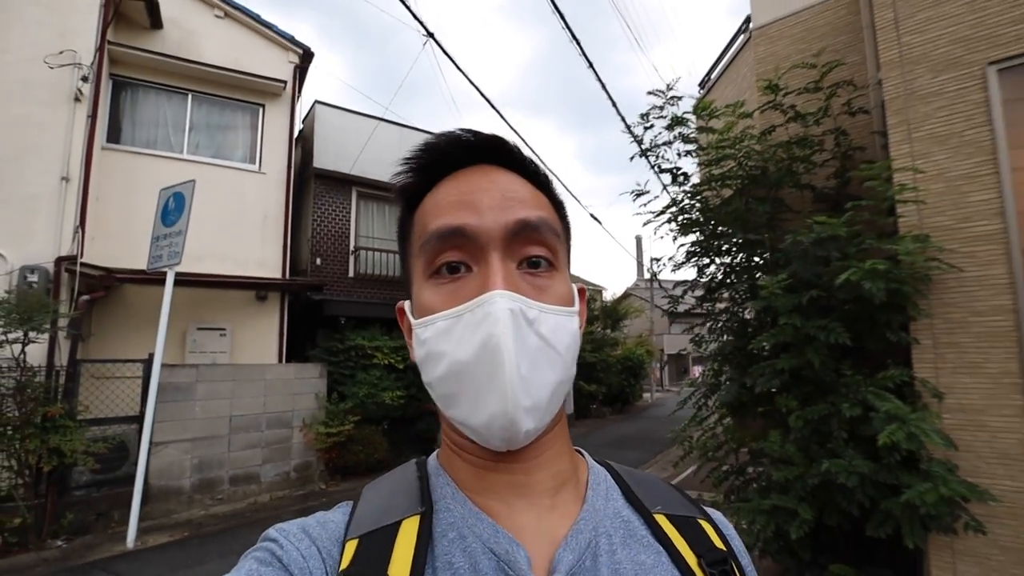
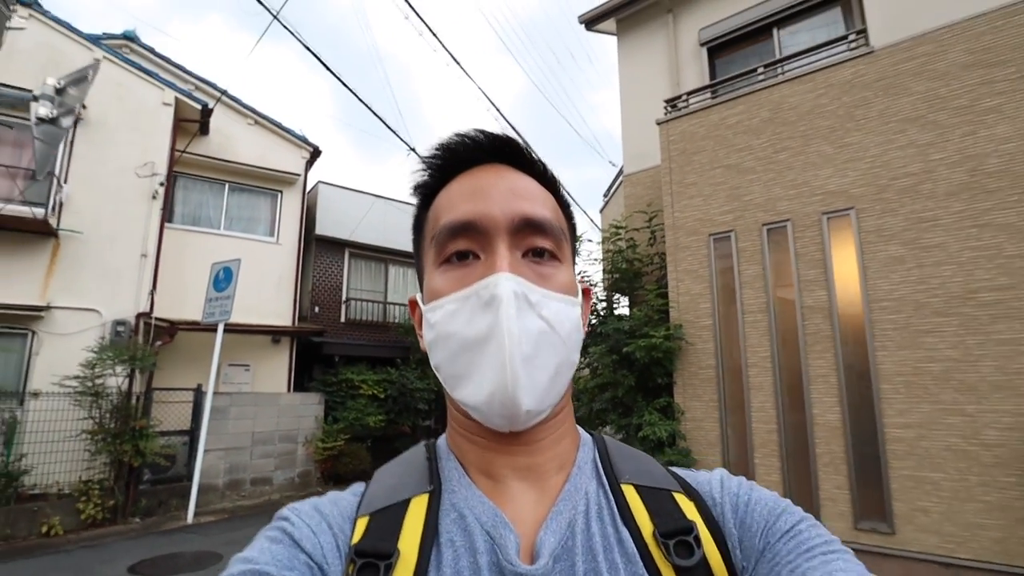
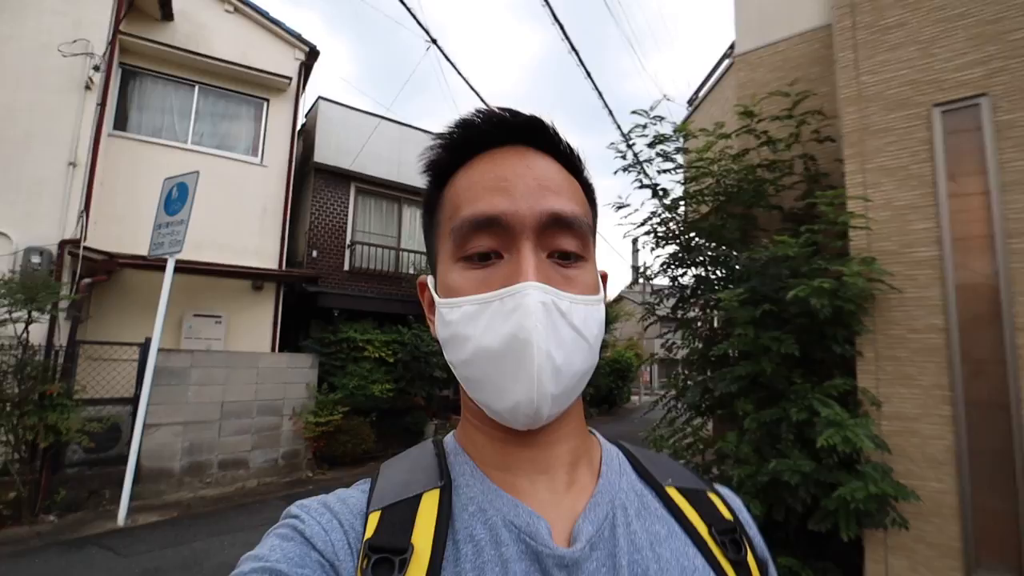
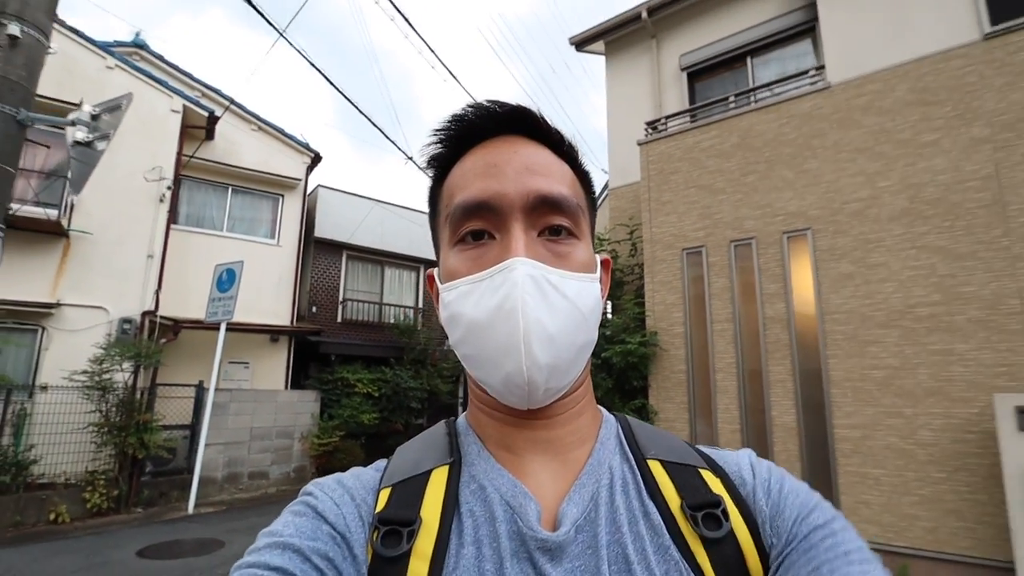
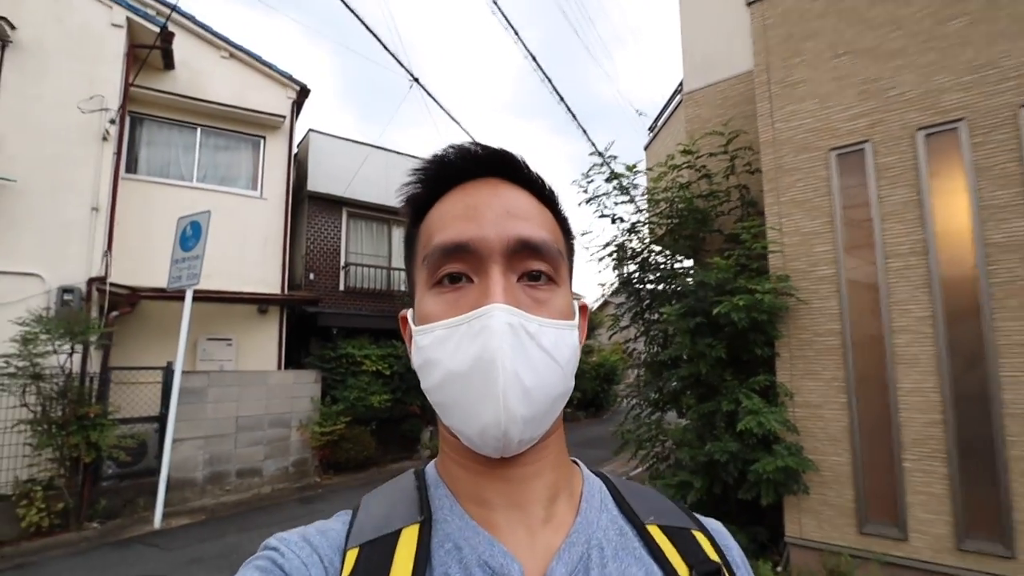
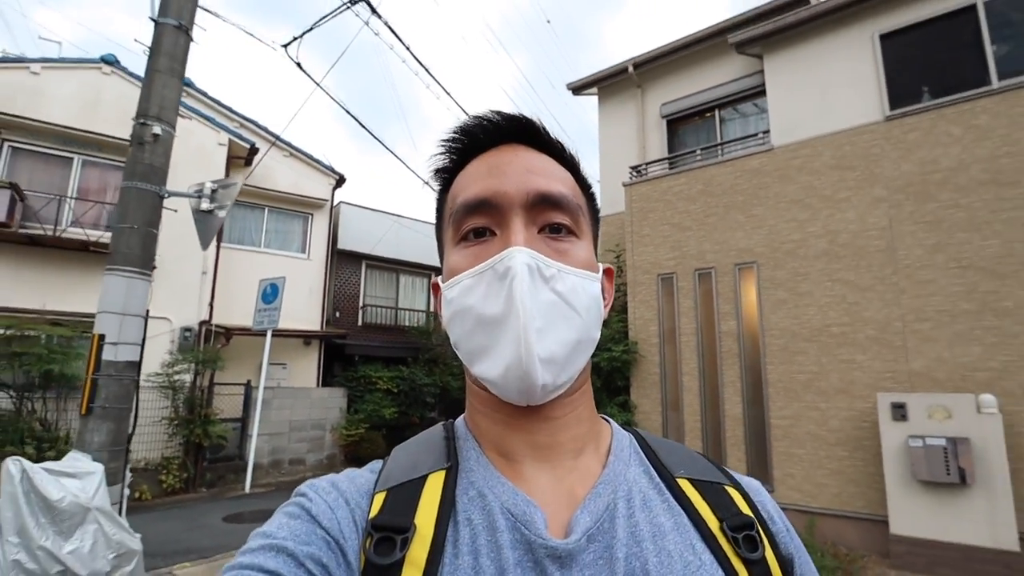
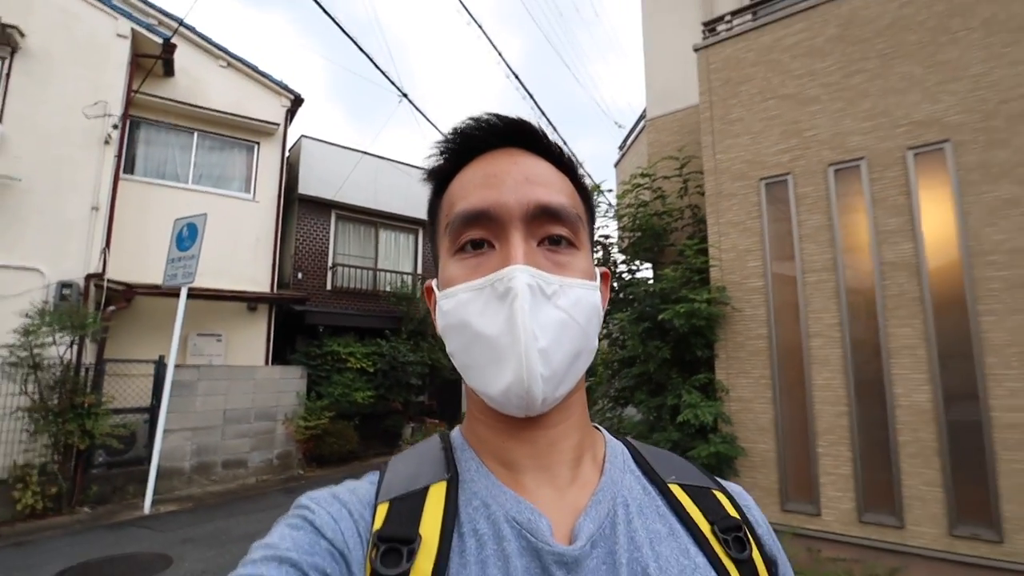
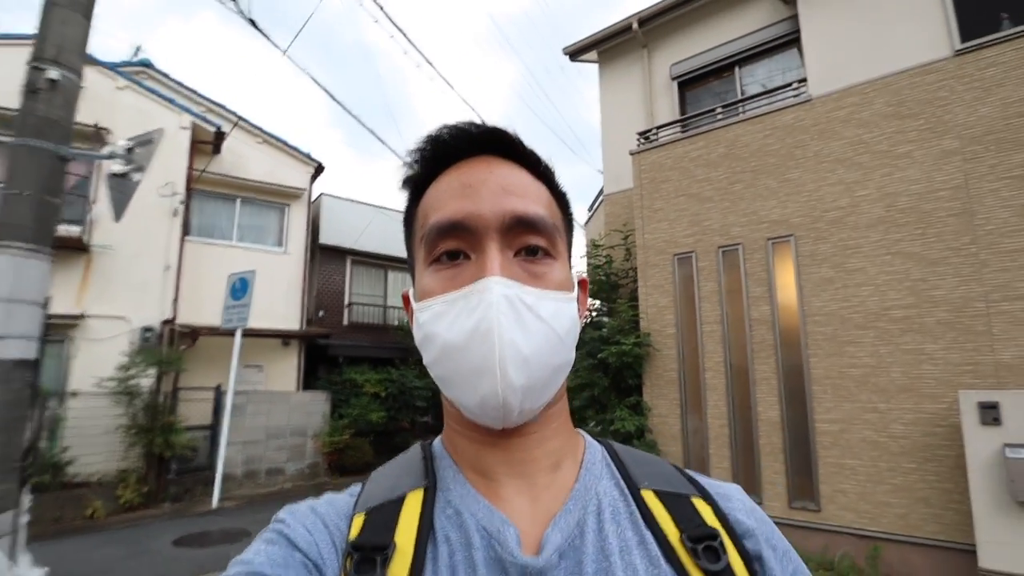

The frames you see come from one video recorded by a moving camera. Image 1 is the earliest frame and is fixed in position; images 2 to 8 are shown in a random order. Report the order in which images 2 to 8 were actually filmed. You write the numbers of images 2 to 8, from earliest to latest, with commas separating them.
3, 5, 7, 2, 4, 8, 6
